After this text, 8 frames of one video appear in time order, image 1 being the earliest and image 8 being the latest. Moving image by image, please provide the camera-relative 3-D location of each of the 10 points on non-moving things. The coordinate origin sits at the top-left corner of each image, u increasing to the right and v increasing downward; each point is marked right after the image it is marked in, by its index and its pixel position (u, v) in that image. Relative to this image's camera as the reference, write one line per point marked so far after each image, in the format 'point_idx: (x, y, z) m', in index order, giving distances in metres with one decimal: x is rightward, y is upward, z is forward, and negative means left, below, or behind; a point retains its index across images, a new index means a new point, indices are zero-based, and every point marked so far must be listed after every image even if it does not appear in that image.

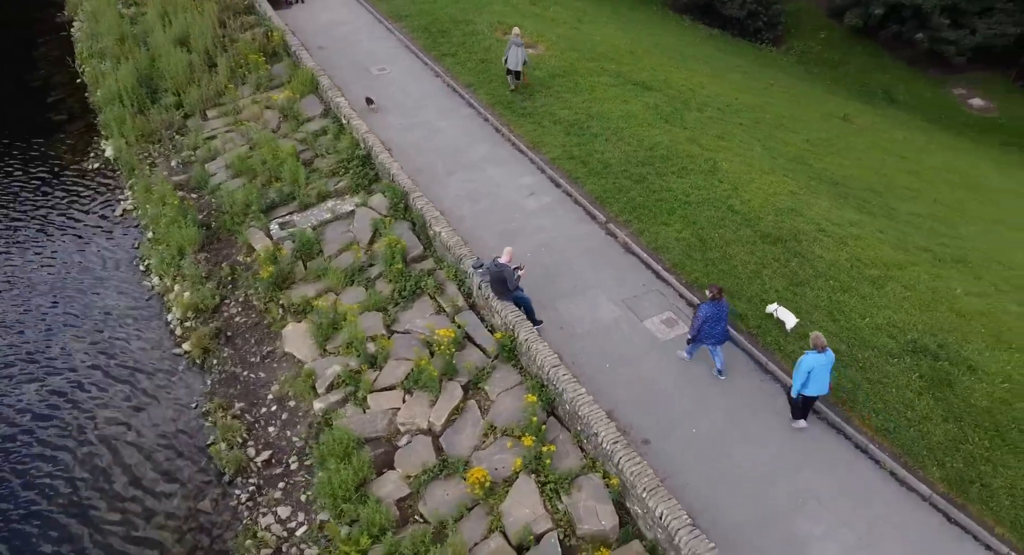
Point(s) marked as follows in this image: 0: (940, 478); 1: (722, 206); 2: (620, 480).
0: (+6.3, -2.8, +8.6) m
1: (+4.6, +1.6, +13.9) m
2: (+1.5, -2.5, +7.7) m
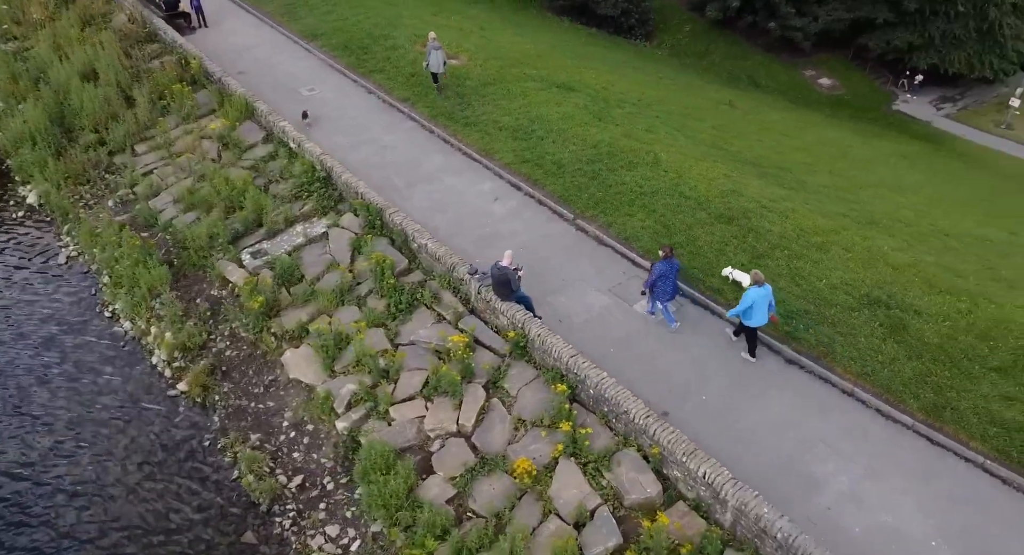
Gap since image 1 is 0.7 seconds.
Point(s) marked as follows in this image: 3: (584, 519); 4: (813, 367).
0: (+6.7, -2.0, +9.9) m
1: (+3.8, +2.1, +14.9) m
2: (+2.1, -2.3, +8.3) m
3: (+1.0, -3.1, +8.1) m
4: (+5.1, -1.5, +10.4) m
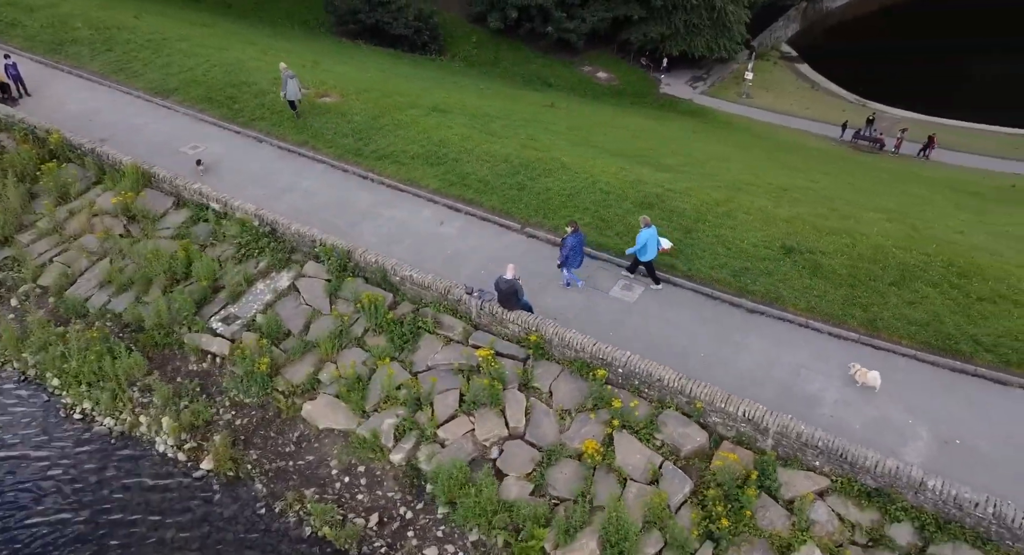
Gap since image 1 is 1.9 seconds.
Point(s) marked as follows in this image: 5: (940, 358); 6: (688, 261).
0: (+6.9, -0.9, +12.3) m
1: (+2.2, +2.3, +16.5) m
2: (+2.9, -1.9, +9.7) m
3: (+2.2, -2.9, +9.2) m
4: (+5.1, -0.7, +12.4) m
5: (+8.1, -1.4, +11.9) m
6: (+4.0, +0.3, +13.8) m
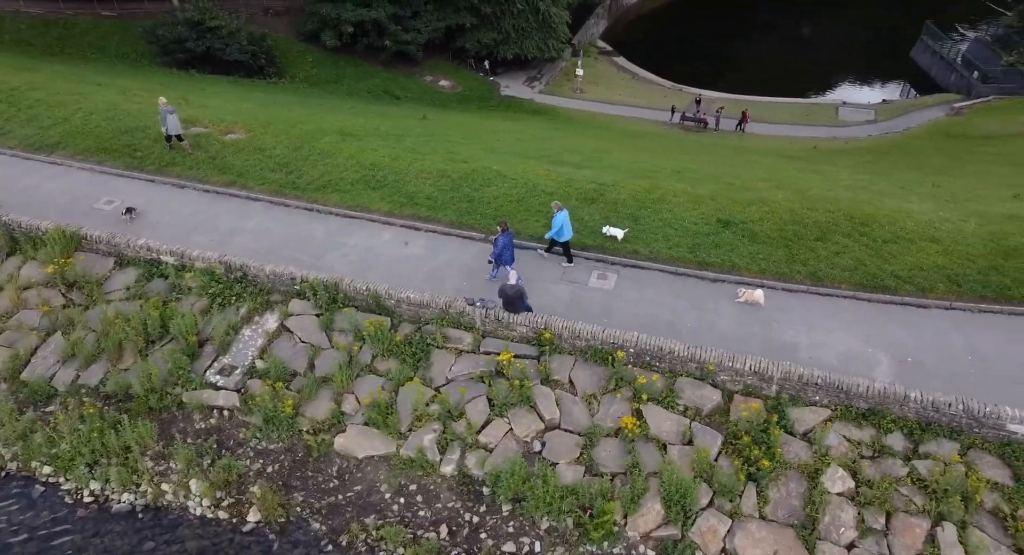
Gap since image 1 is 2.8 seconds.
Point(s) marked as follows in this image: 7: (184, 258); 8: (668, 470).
0: (+6.6, +0.1, +14.1) m
1: (+0.7, +2.4, +17.4) m
2: (+3.4, -1.5, +10.8) m
3: (+2.9, -2.6, +10.2) m
4: (+4.8, 0.0, +13.9) m
5: (+7.9, -0.3, +13.9) m
6: (+3.3, +0.8, +15.0) m
7: (-6.5, +0.3, +12.5) m
8: (+2.7, -3.1, +9.8) m
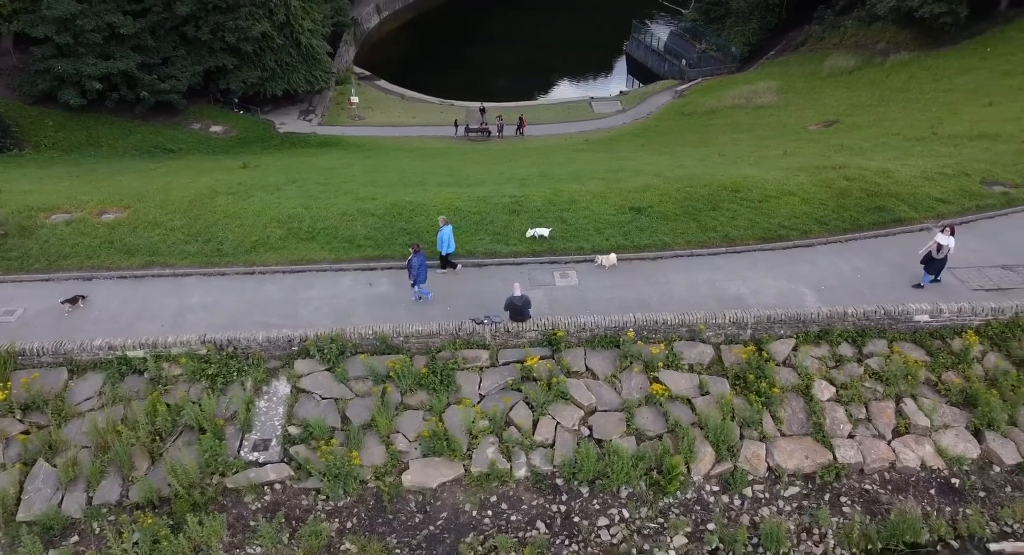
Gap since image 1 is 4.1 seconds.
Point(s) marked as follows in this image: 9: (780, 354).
0: (+5.5, +1.0, +16.8) m
1: (-1.3, +1.9, +18.3) m
2: (+3.7, -1.0, +12.7) m
3: (+3.7, -2.1, +11.9) m
4: (+3.9, +0.6, +16.1) m
5: (+6.9, +0.9, +16.9) m
6: (+2.0, +1.0, +16.7) m
7: (-6.5, -1.3, +11.6) m
8: (+3.7, -2.6, +11.5) m
9: (+5.5, -1.5, +12.8) m
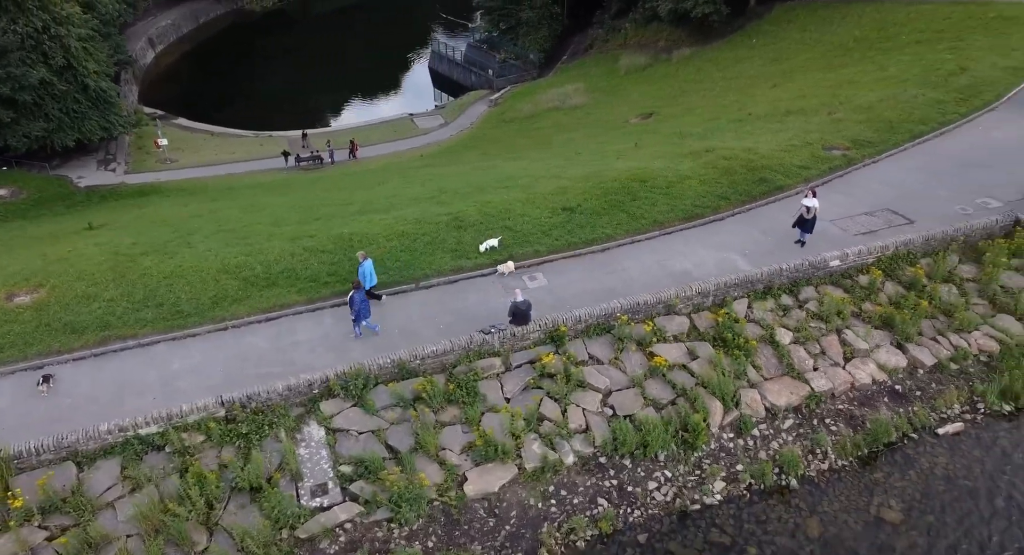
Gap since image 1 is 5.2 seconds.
0: (+4.1, +1.5, +18.8) m
1: (-3.0, +1.2, +18.7) m
2: (+3.7, -0.5, +14.4) m
3: (+3.9, -1.6, +13.6) m
4: (+2.8, +0.9, +17.7) m
5: (+5.4, +1.6, +19.2) m
6: (+0.8, +0.9, +17.9) m
7: (-5.8, -2.5, +11.0) m
8: (+4.1, -2.1, +13.2) m
9: (+5.4, -0.8, +14.9) m
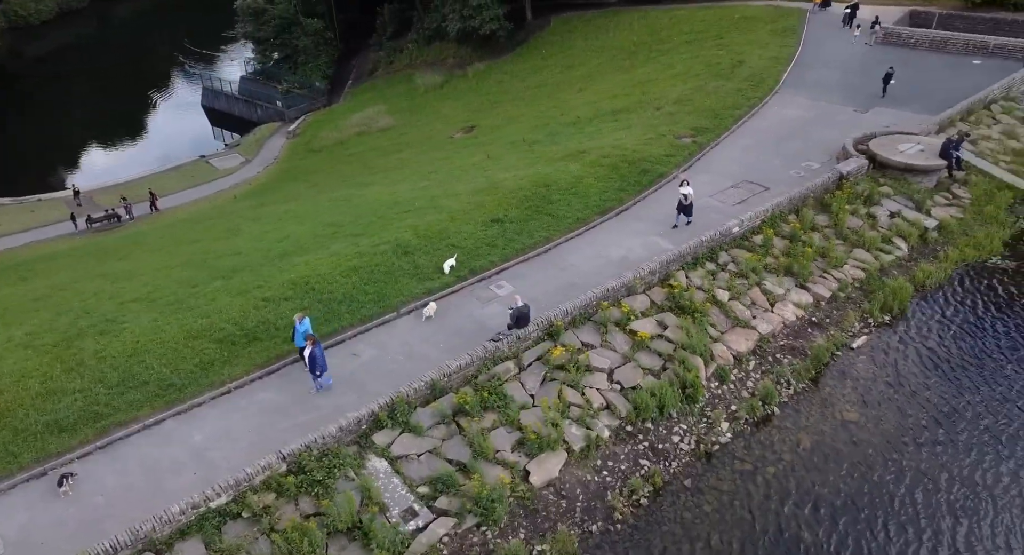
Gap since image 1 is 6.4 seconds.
0: (+2.2, +1.8, +20.8) m
1: (-4.5, +0.3, +18.9) m
2: (+3.2, -0.1, +16.5) m
3: (+3.9, -1.1, +15.8) m
4: (+1.3, +1.0, +19.5) m
5: (+3.3, +2.1, +21.6) m
6: (-0.6, +0.6, +19.1) m
7: (-4.6, -3.5, +10.7) m
8: (+4.3, -1.5, +15.5) m
9: (+4.8, -0.1, +17.4) m
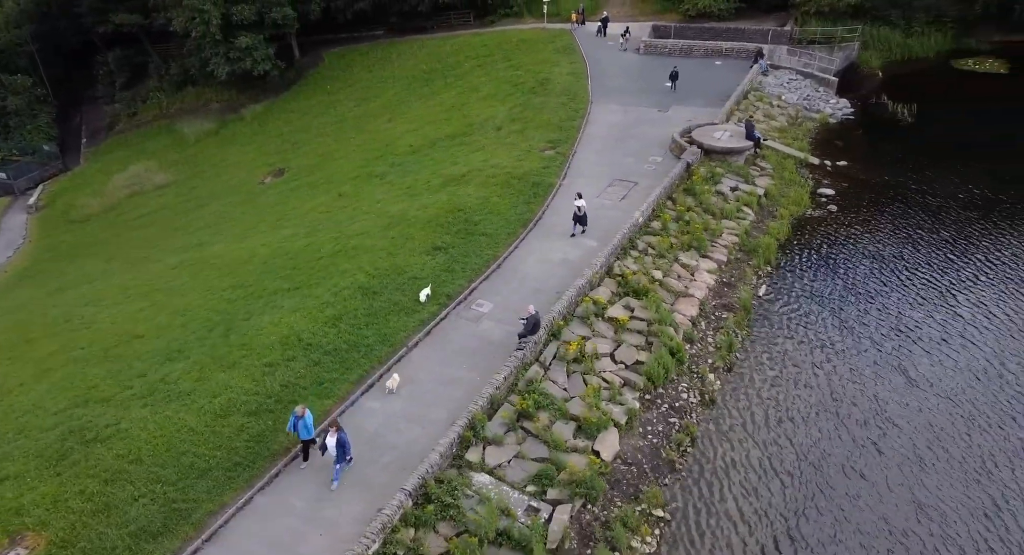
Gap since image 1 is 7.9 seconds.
0: (+0.1, +1.4, +22.8) m
1: (-5.3, -1.2, +18.9) m
2: (+2.7, 0.0, +18.9) m
3: (+3.7, -0.8, +18.4) m
4: (-0.2, +0.5, +21.2) m
5: (+0.8, +1.9, +23.8) m
6: (-1.8, -0.1, +20.3) m
7: (-2.2, -4.4, +11.1) m
8: (+4.3, -1.1, +18.3) m
9: (+3.9, +0.3, +20.3) m
